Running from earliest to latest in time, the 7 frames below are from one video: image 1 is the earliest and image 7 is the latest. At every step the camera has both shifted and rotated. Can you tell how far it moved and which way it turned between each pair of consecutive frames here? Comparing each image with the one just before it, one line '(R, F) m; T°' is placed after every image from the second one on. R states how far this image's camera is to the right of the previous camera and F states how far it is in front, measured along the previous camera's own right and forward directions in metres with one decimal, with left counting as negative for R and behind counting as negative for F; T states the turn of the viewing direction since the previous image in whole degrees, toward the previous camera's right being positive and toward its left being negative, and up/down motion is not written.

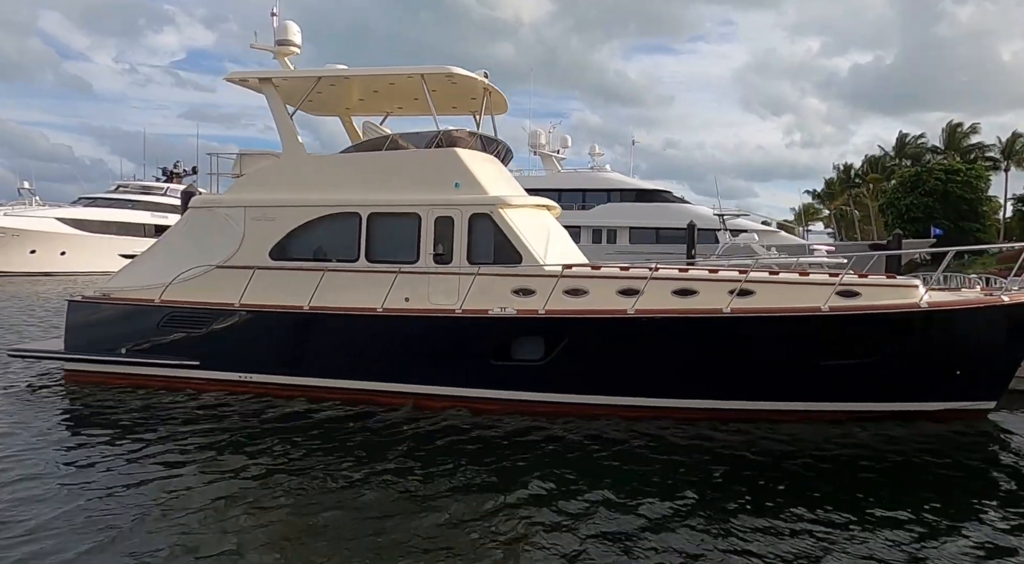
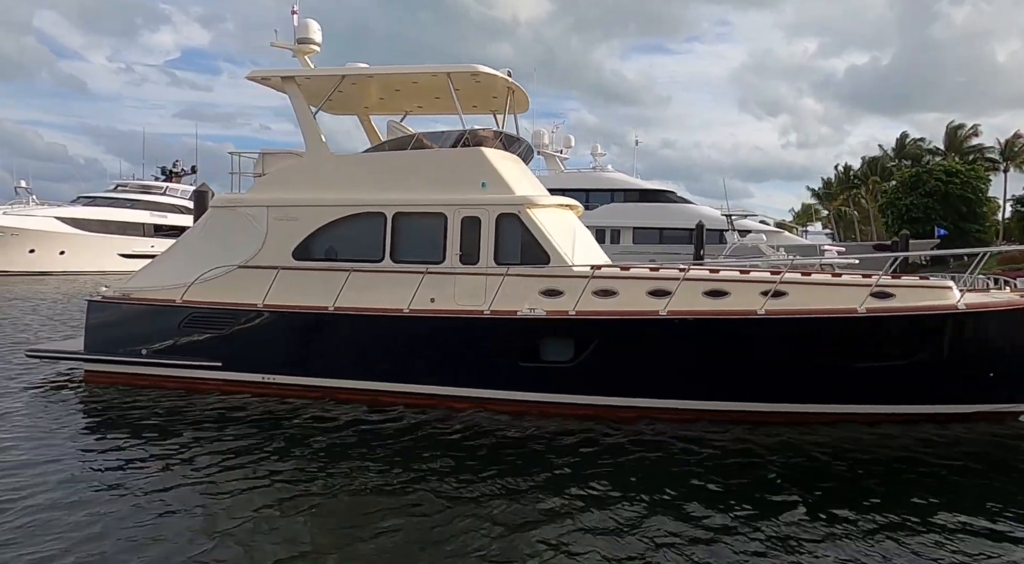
(-0.4, +0.1) m; 0°
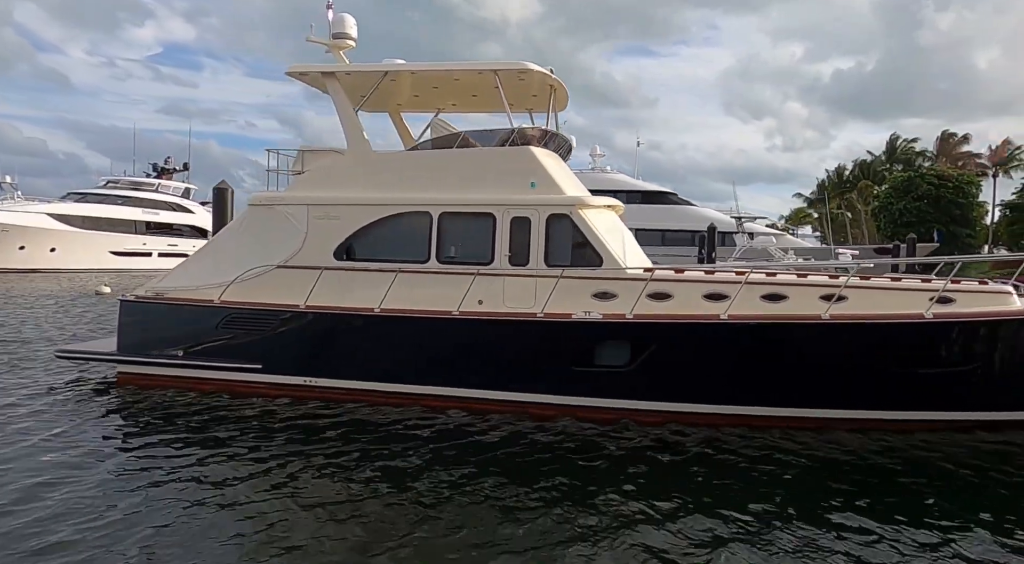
(-0.7, +0.1) m; +1°
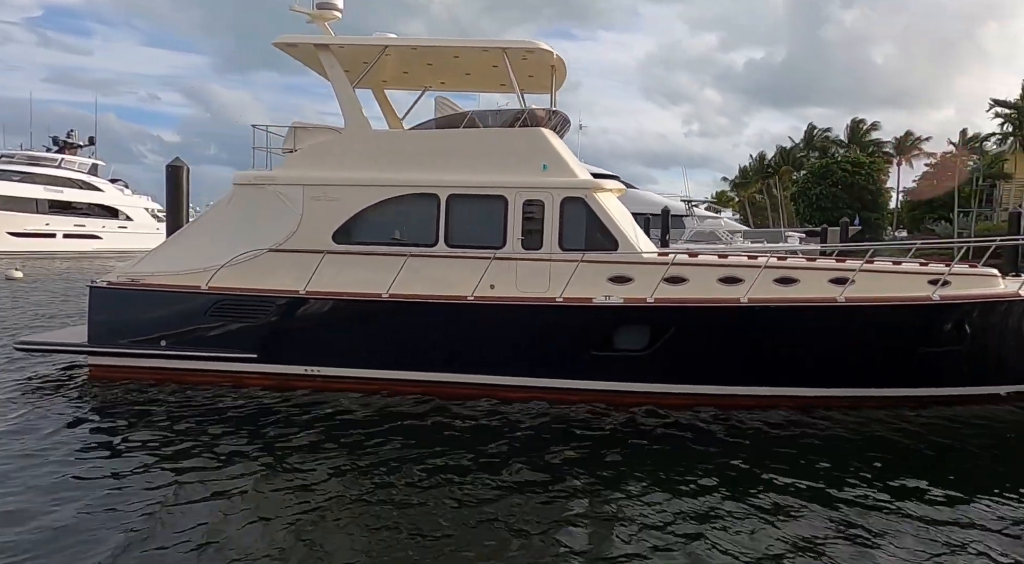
(-1.0, +0.2) m; +7°
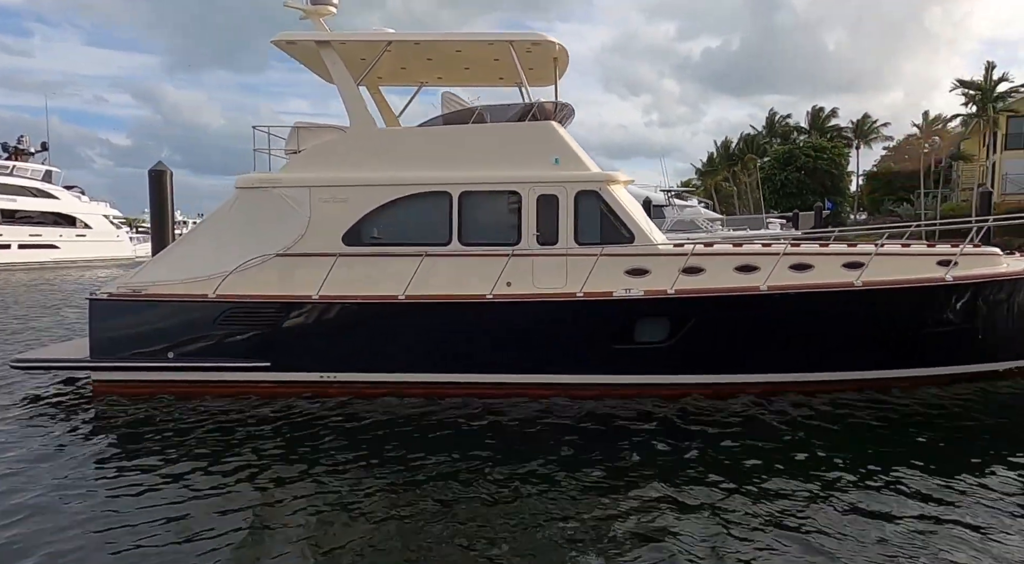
(-0.6, +0.1) m; +3°
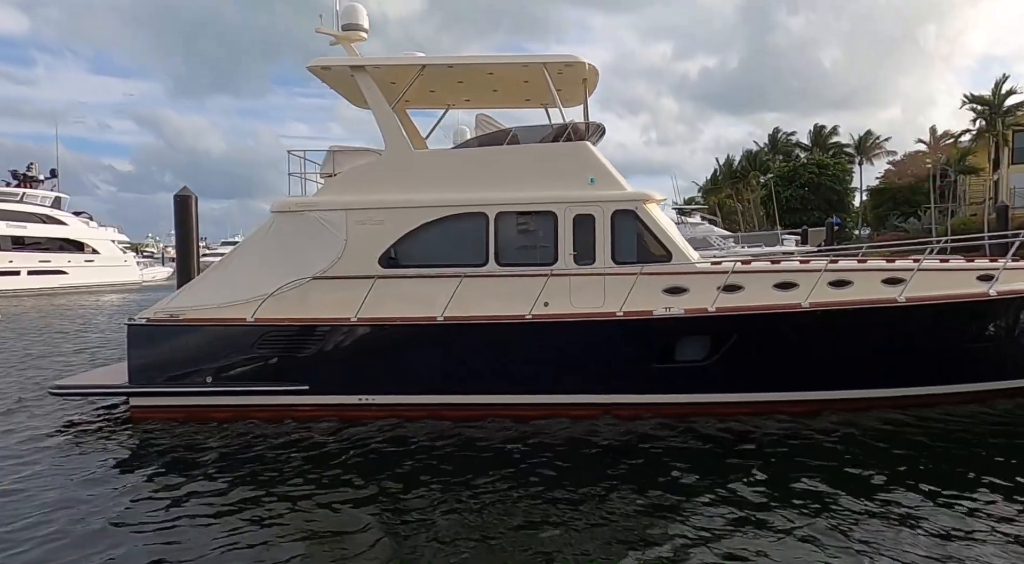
(-0.4, 0.0) m; 0°
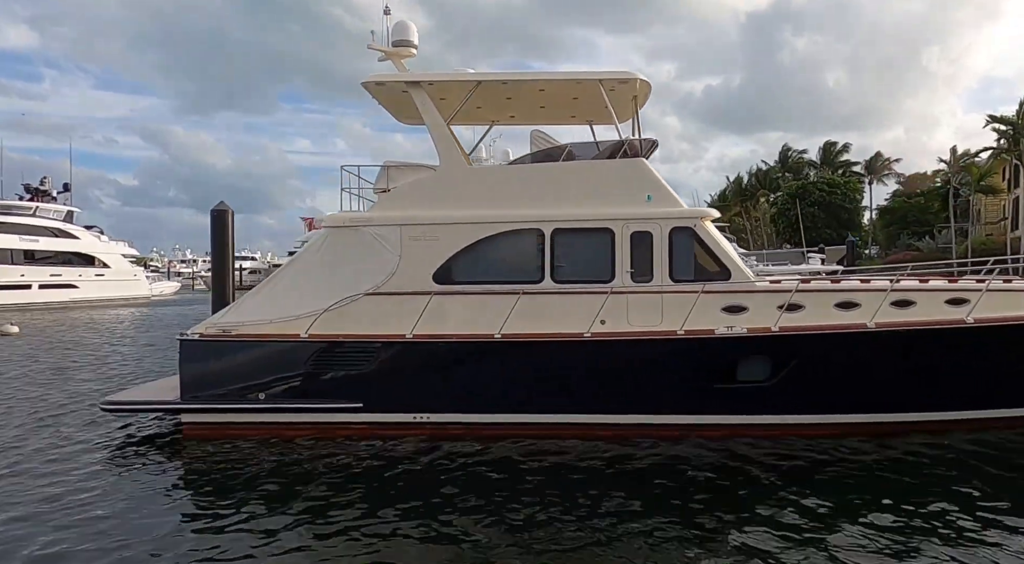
(-0.6, +0.1) m; 0°
